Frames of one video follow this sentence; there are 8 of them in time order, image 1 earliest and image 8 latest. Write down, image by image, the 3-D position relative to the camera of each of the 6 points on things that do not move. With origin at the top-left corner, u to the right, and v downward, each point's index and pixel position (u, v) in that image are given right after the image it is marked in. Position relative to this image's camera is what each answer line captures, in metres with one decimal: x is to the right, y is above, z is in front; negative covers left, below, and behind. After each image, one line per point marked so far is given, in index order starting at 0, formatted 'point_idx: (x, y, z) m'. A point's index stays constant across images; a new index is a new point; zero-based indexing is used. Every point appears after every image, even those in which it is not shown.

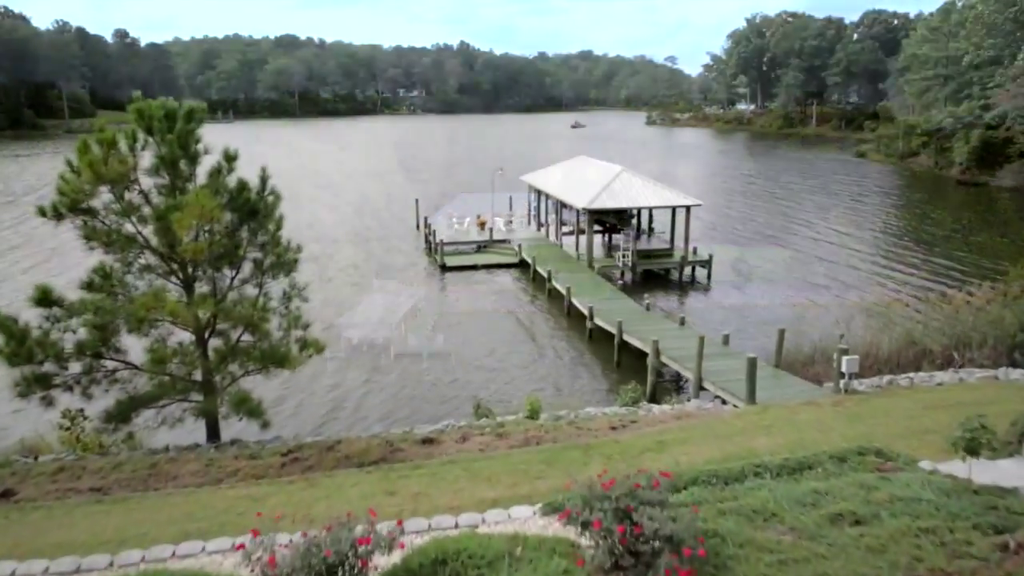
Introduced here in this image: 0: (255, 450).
0: (-4.0, -2.5, +12.0) m
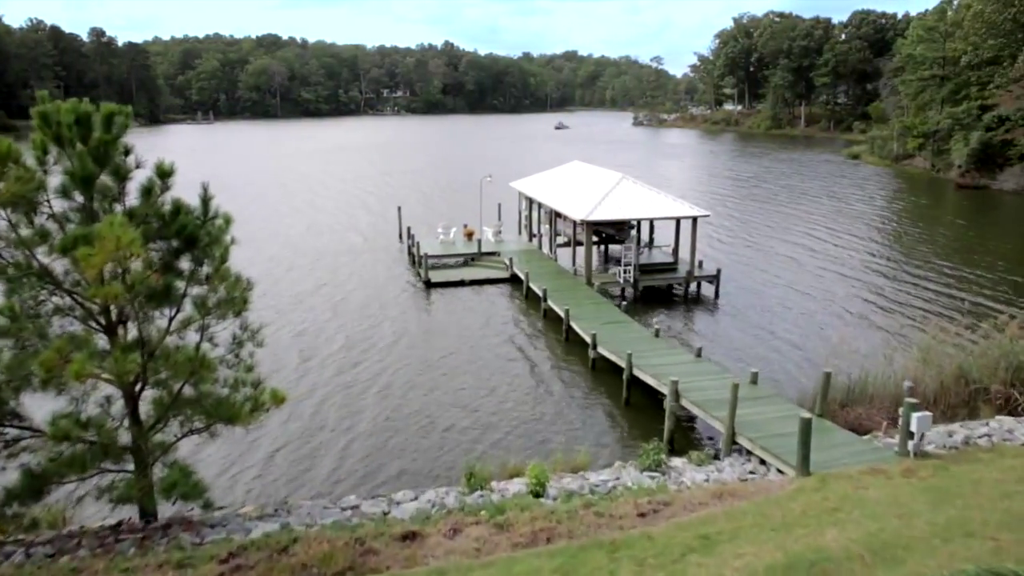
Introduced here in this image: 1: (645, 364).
0: (-4.0, -3.2, +9.4) m
1: (+3.1, -1.8, +18.1) m
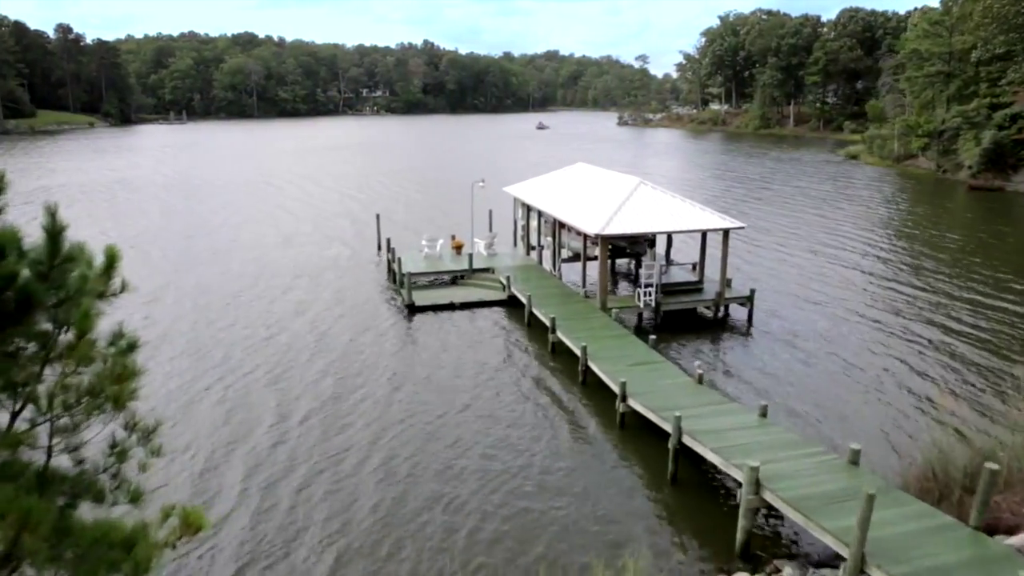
0: (-3.5, -4.0, +5.0) m
1: (+3.4, -2.5, +13.8) m
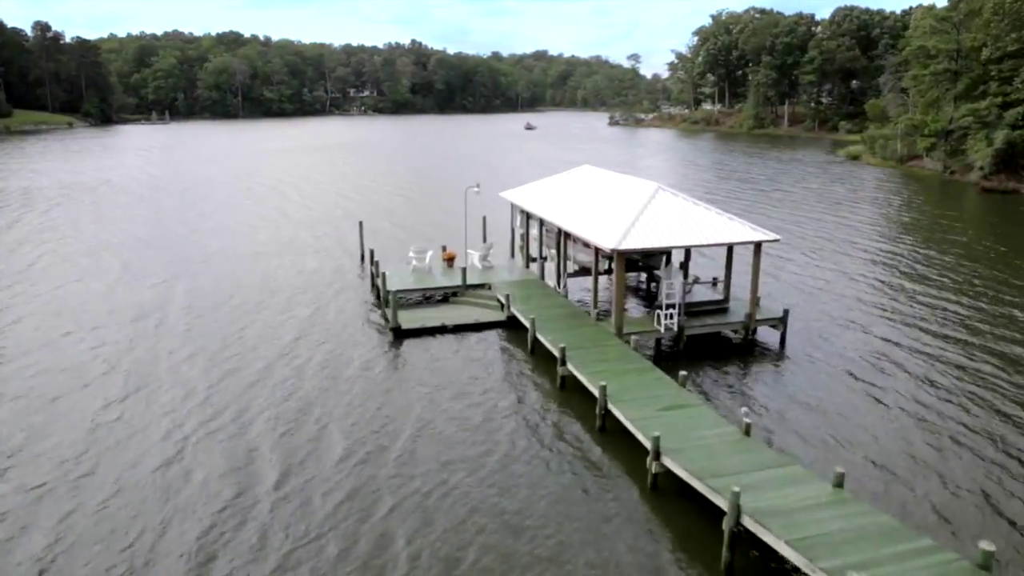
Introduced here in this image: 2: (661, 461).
0: (-3.2, -4.6, +1.9) m
1: (+3.5, -3.1, +10.8) m
2: (+2.6, -3.0, +13.1) m
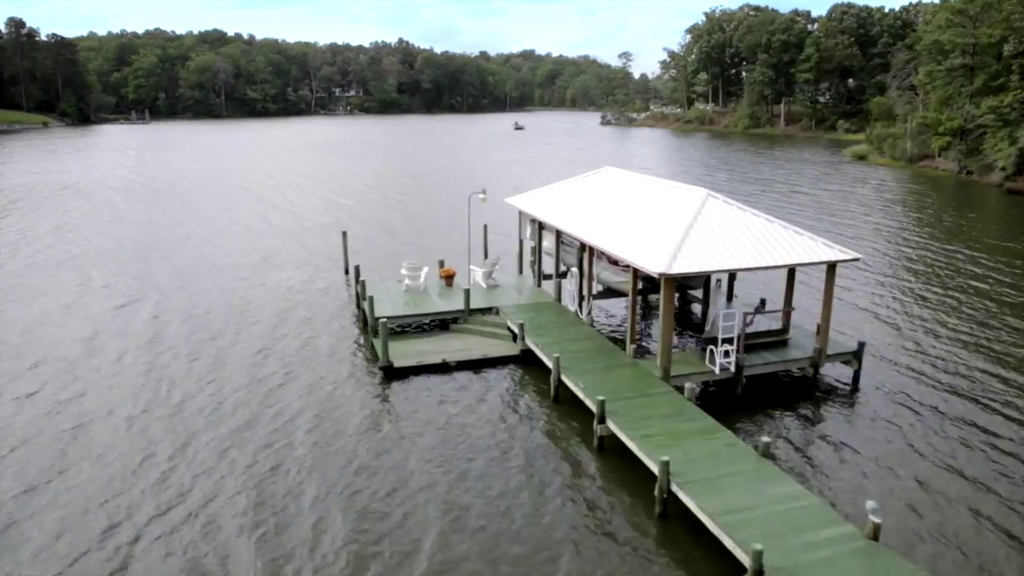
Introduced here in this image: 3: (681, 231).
0: (-2.5, -5.3, -2.1) m
1: (+4.1, -3.7, +7.0) m
2: (+3.1, -3.6, +9.3) m
3: (+3.6, +1.2, +16.2) m
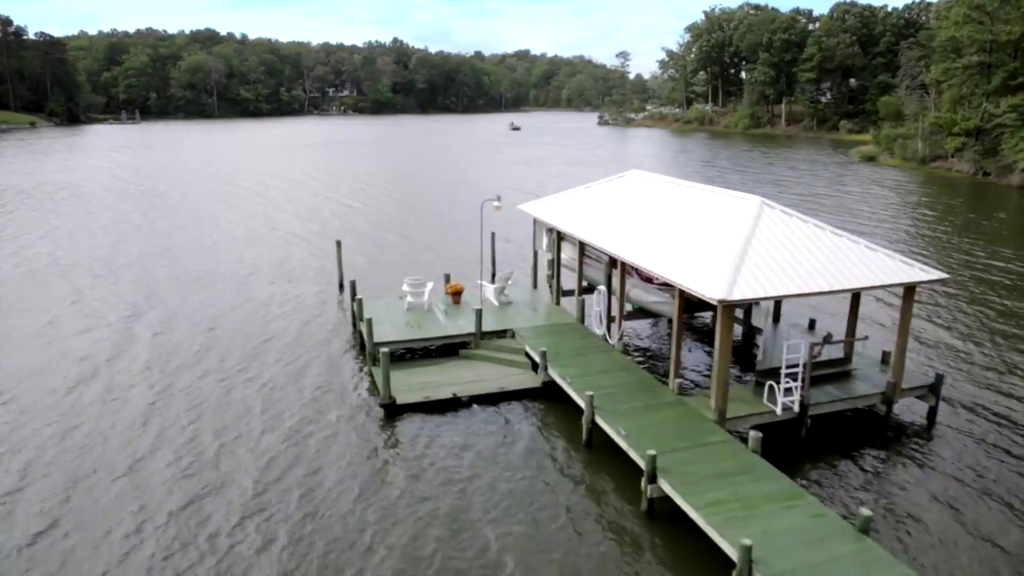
0: (-1.9, -5.7, -4.6) m
1: (+4.6, -4.2, +4.5) m
2: (+3.6, -4.1, +6.8) m
3: (+4.0, +0.7, +13.7) m
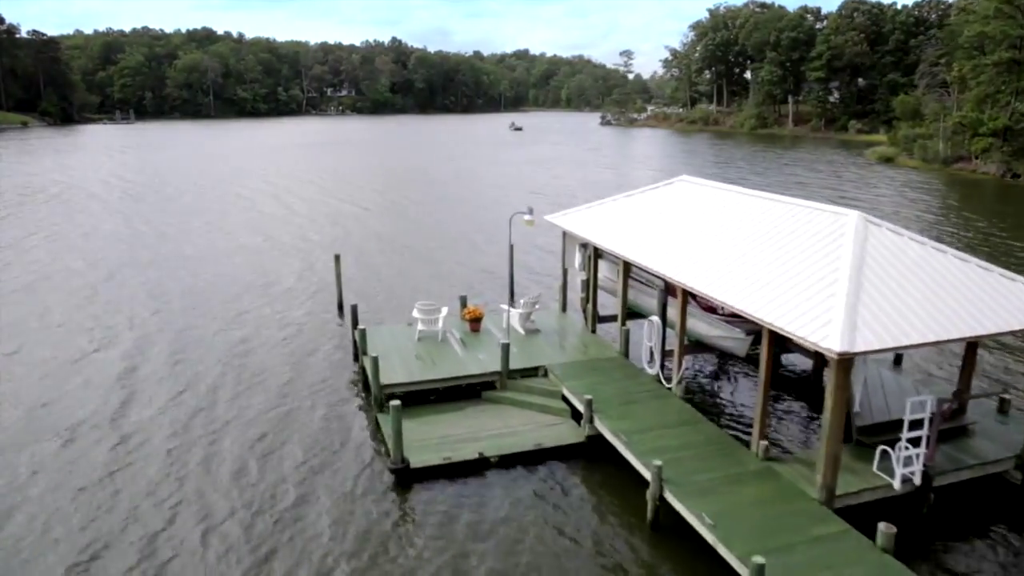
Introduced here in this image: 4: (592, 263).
0: (-1.2, -6.3, -7.6) m
1: (+5.3, -4.8, +1.6) m
2: (+4.3, -4.7, +3.9) m
3: (+4.7, +0.2, +10.8) m
4: (+1.8, +0.6, +17.4) m
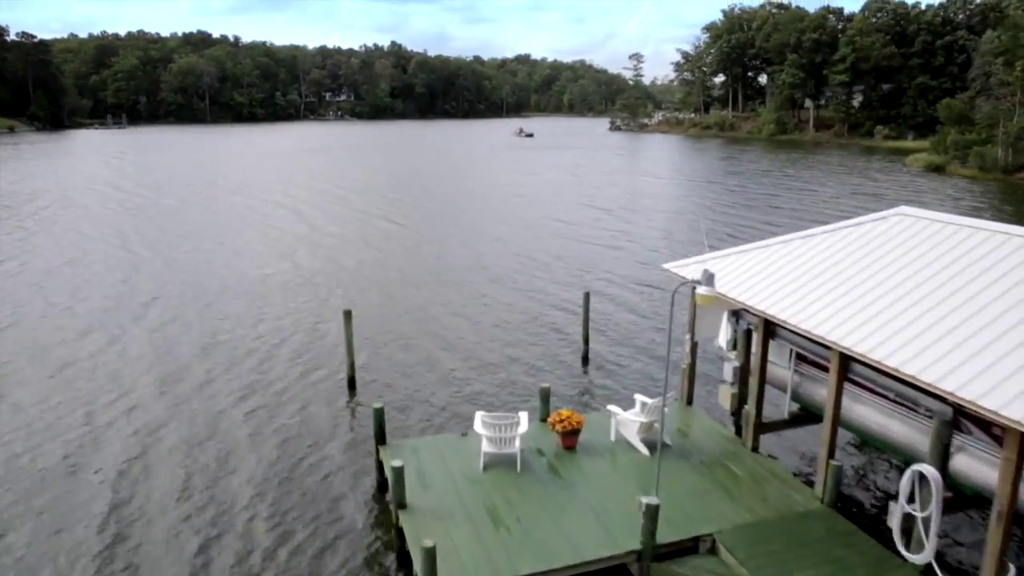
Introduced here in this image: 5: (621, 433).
0: (+0.6, -7.5, -14.1) m
1: (+7.0, -6.0, -4.9) m
2: (+6.0, -5.9, -2.6) m
3: (+6.4, -1.1, +4.3) m
4: (+3.5, -0.8, +11.0) m
5: (+1.6, -2.1, +11.4) m
